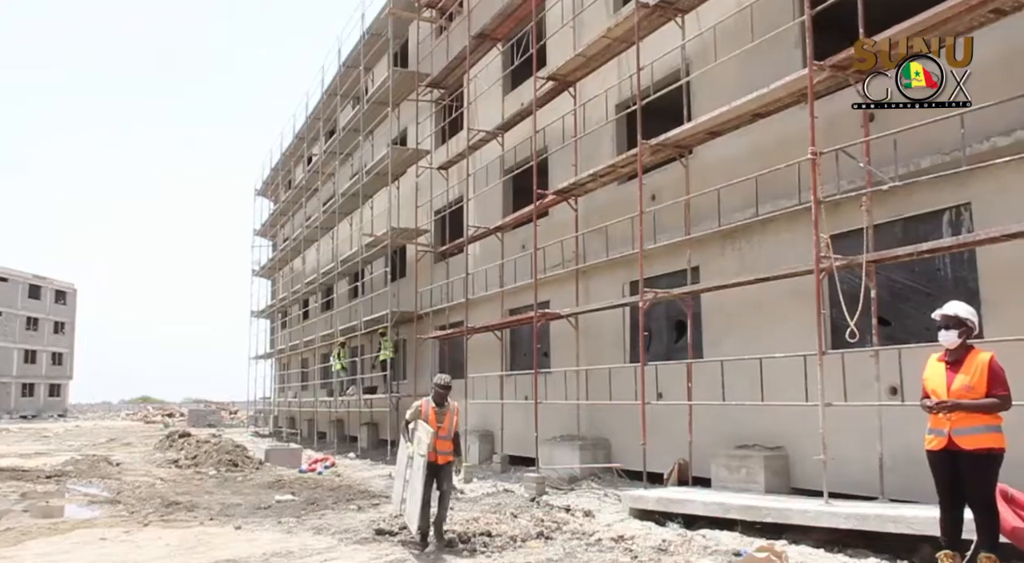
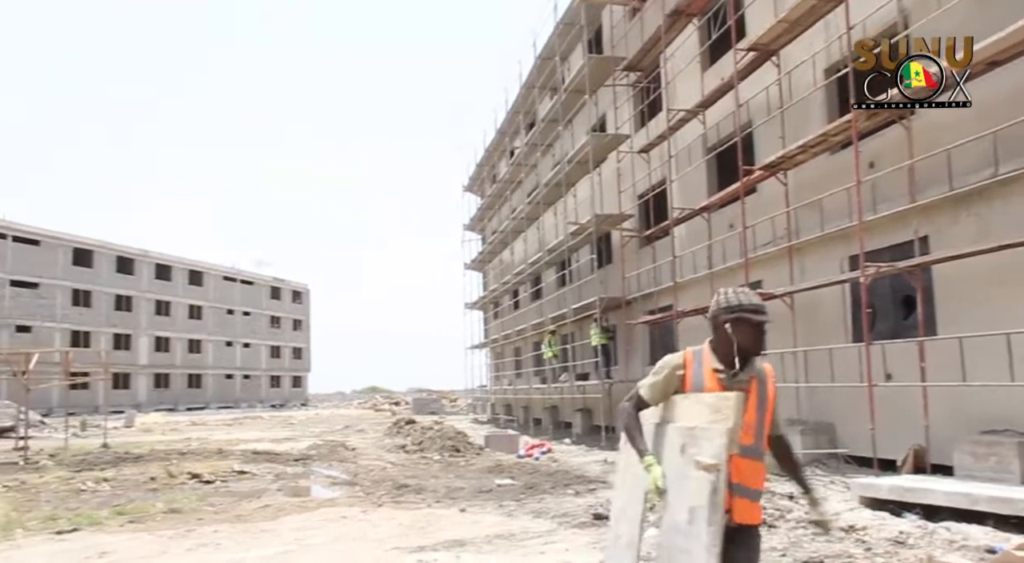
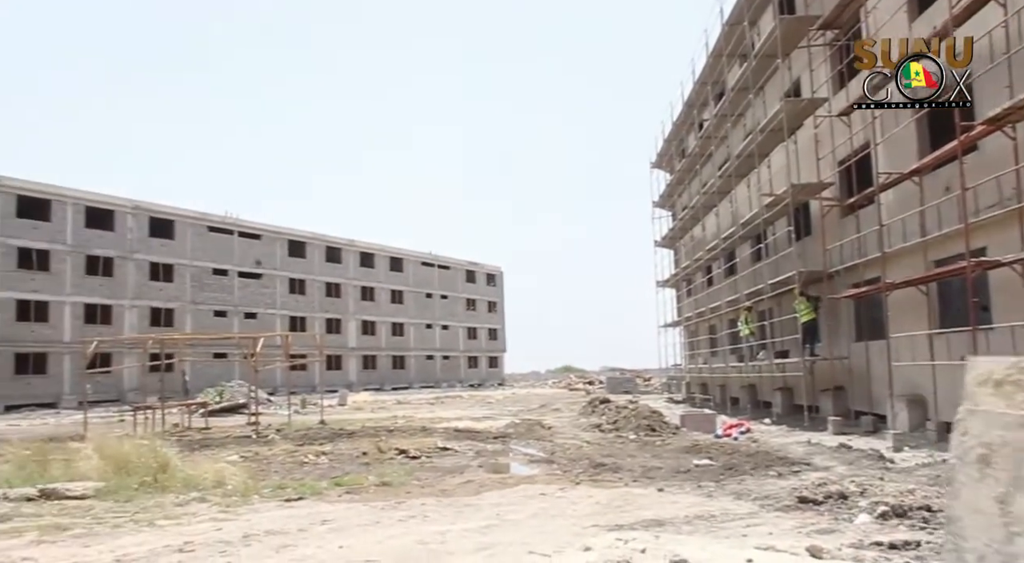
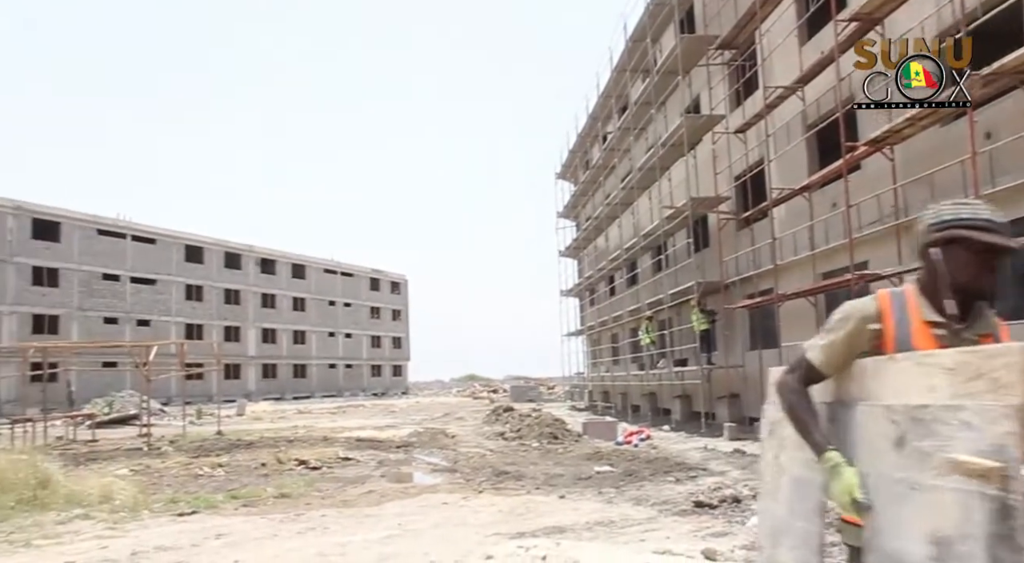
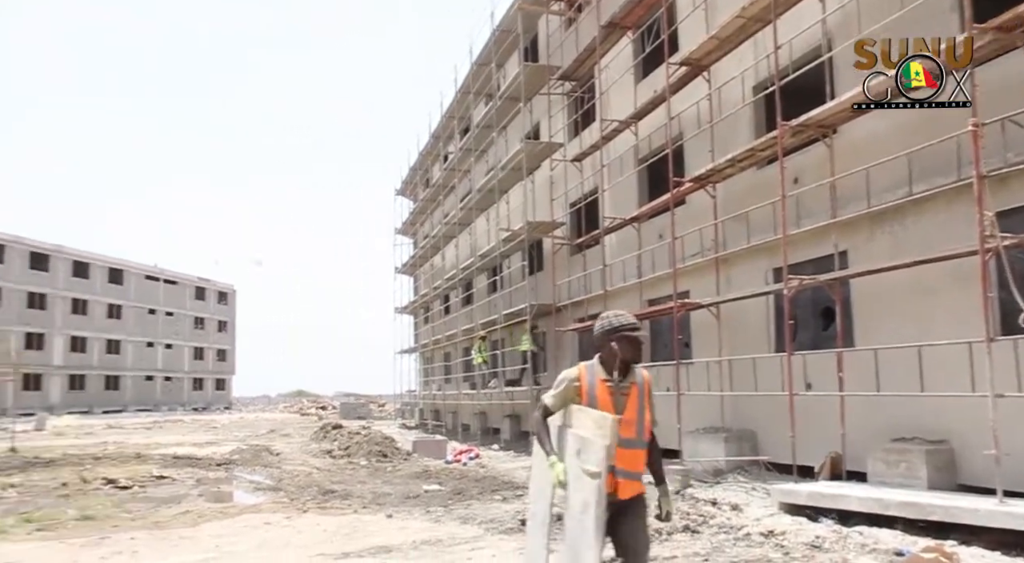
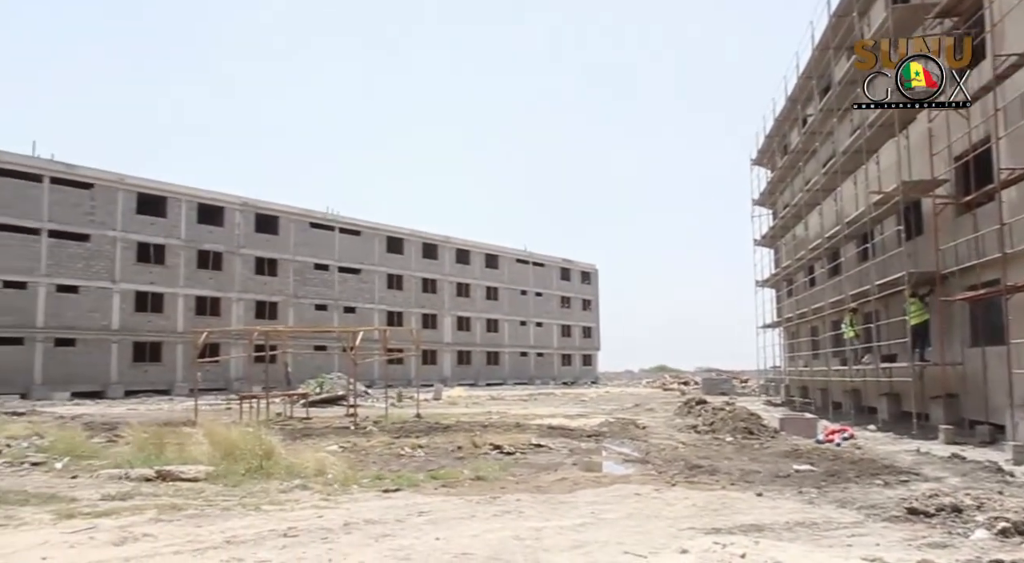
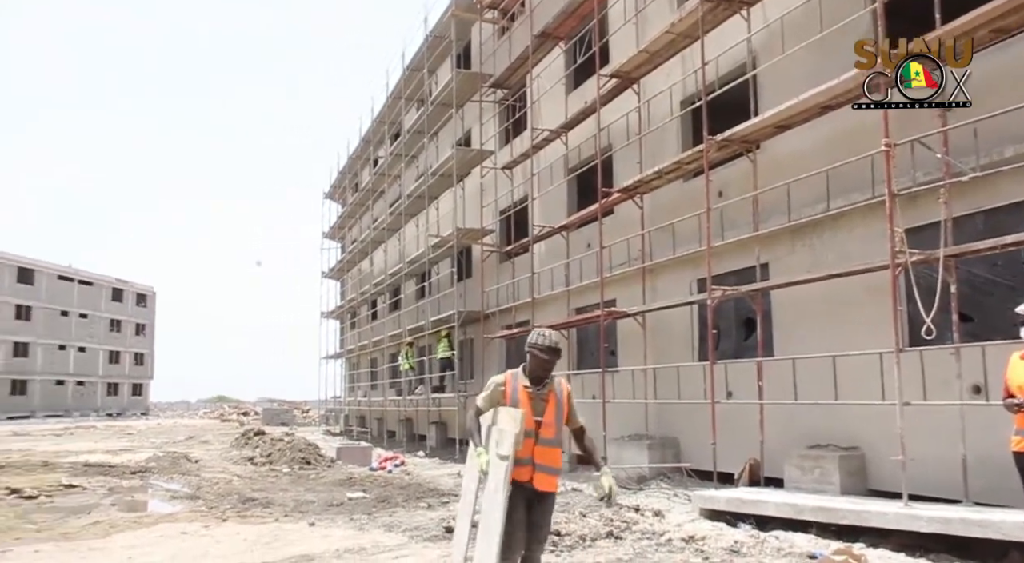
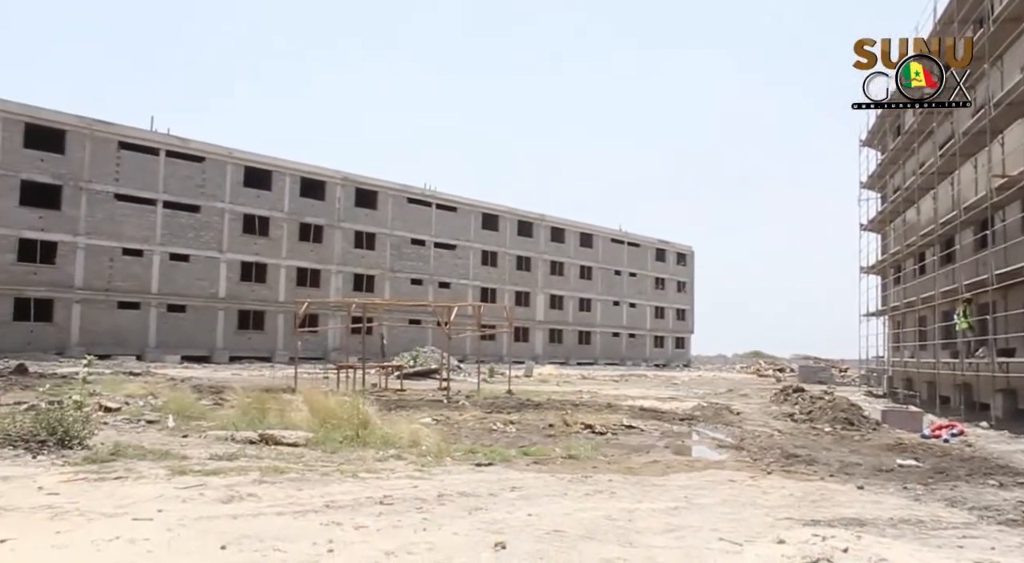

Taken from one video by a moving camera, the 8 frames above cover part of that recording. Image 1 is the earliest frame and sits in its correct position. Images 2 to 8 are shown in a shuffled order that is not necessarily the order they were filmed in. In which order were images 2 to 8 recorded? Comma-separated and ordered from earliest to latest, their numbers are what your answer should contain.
7, 5, 2, 4, 3, 6, 8
